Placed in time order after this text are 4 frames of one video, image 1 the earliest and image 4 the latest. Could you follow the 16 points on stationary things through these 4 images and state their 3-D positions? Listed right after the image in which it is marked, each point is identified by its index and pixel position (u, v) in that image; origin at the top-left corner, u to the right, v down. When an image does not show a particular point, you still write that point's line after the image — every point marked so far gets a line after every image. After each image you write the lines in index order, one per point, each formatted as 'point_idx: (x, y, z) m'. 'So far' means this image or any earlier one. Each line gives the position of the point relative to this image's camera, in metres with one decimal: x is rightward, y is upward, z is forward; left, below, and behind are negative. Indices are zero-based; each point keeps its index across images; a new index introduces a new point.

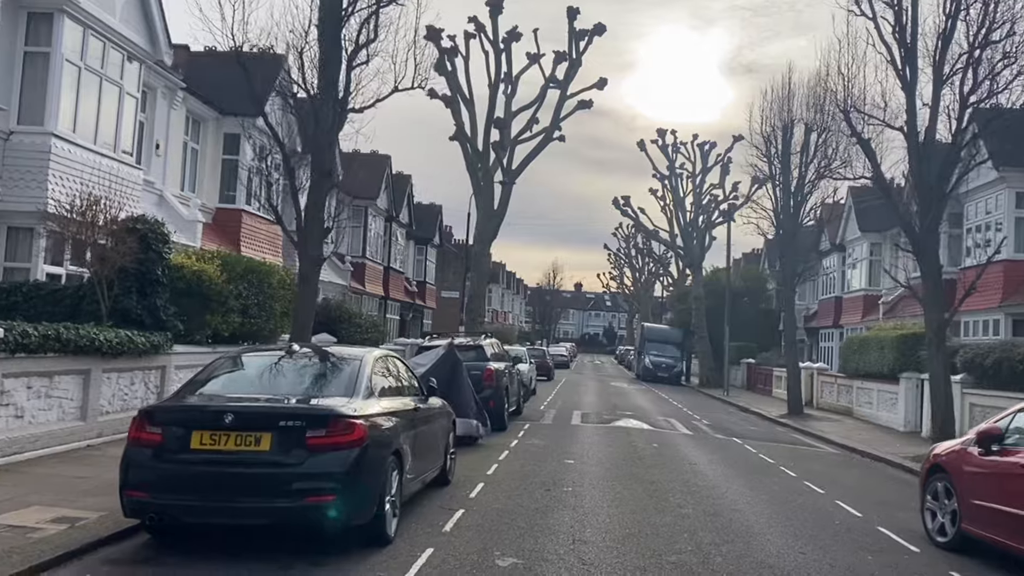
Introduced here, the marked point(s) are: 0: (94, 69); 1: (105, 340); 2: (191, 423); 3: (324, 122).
0: (-7.9, +4.1, +16.5) m
1: (-5.5, -0.7, +11.8) m
2: (-2.6, -1.1, +7.0) m
3: (-3.0, +2.6, +13.7) m
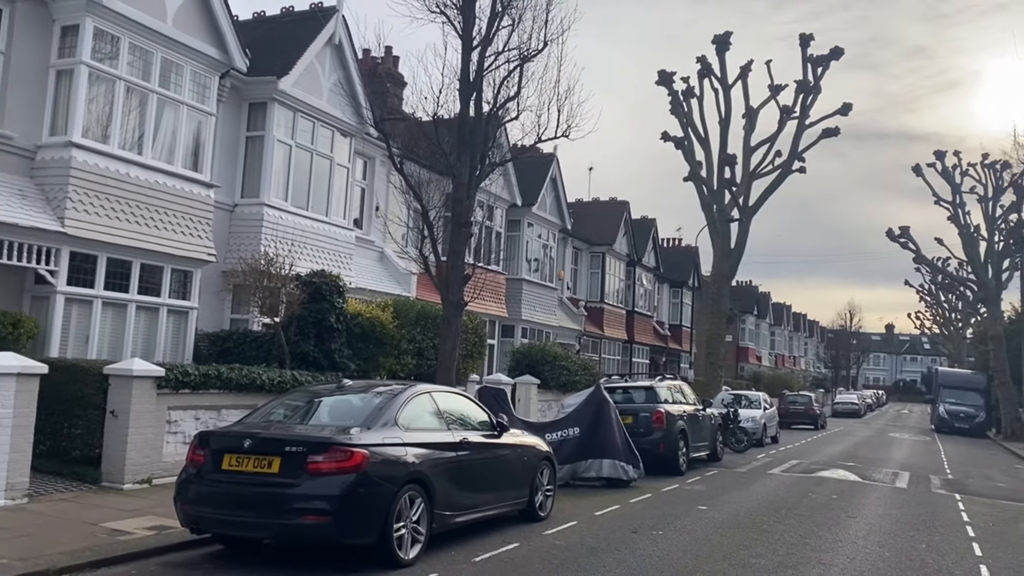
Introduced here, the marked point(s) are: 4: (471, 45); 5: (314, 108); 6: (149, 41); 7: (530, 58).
0: (-4.6, +3.1, +19.1) m
1: (-3.8, -1.4, +13.6) m
2: (-2.7, -1.5, +8.0) m
3: (-0.9, +1.9, +14.8) m
4: (-0.7, +4.1, +14.8) m
5: (-4.3, +4.0, +19.1) m
6: (-6.3, +4.3, +15.2) m
7: (+0.3, +4.1, +15.4) m
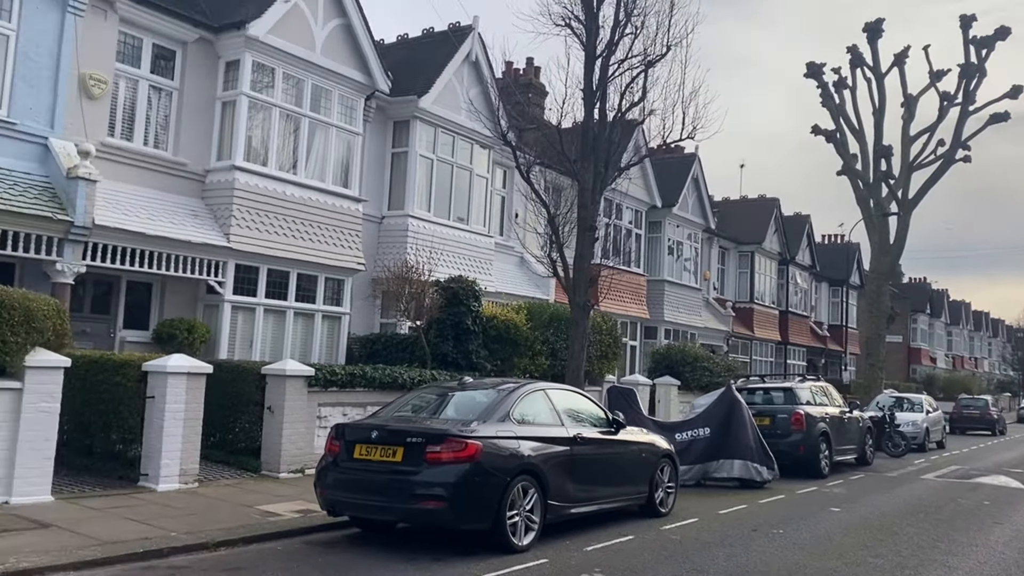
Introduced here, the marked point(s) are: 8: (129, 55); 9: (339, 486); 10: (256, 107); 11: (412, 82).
0: (-1.6, +3.0, +20.1) m
1: (-1.7, -1.5, +14.6) m
2: (-1.6, -1.5, +8.9) m
3: (+1.3, +1.8, +15.2) m
4: (+1.4, +4.1, +15.2) m
5: (-1.4, +3.8, +20.1) m
6: (-4.0, +4.2, +16.6) m
7: (+2.6, +4.1, +15.7) m
8: (-6.5, +4.0, +14.8) m
9: (-1.7, -2.0, +8.8) m
10: (-4.7, +3.3, +15.9) m
11: (-2.3, +4.7, +19.7) m
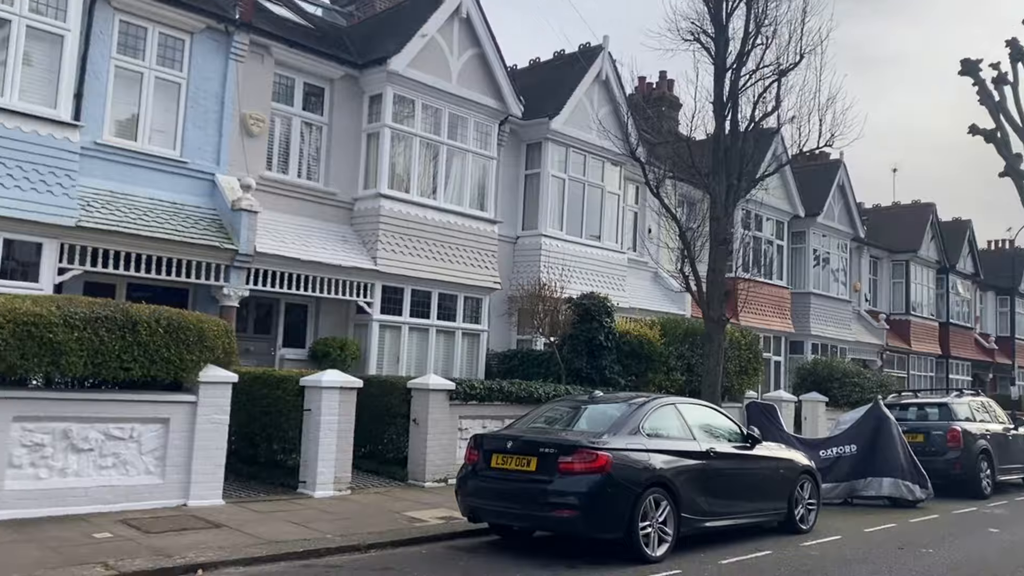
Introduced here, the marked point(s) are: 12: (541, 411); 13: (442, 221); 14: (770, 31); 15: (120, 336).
0: (+1.5, +2.6, +20.5) m
1: (+0.6, -1.8, +14.9) m
2: (-0.2, -1.7, +9.3) m
3: (+3.6, +1.6, +15.2) m
4: (+3.7, +3.9, +15.2) m
5: (+1.7, +3.5, +20.4) m
6: (-1.5, +3.8, +17.5) m
7: (+4.9, +3.8, +15.5) m
8: (-4.2, +3.6, +16.1) m
9: (-0.4, -2.2, +9.3) m
10: (-2.2, +2.9, +16.8) m
11: (+0.8, +4.3, +20.2) m
12: (+0.3, -1.5, +10.4) m
13: (-1.4, +1.3, +17.4) m
14: (+4.5, +4.5, +15.1) m
15: (-4.3, -0.5, +9.6) m
